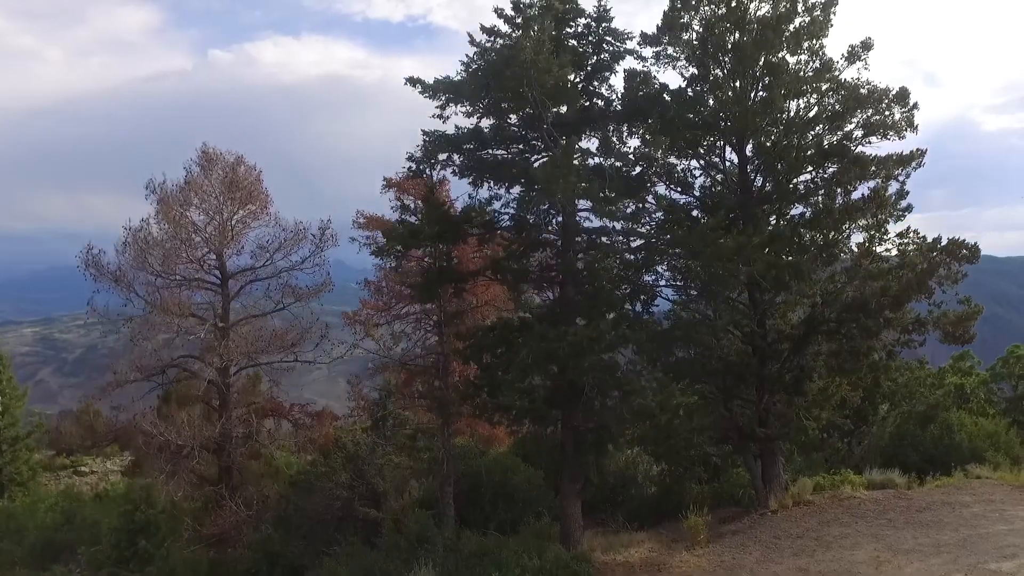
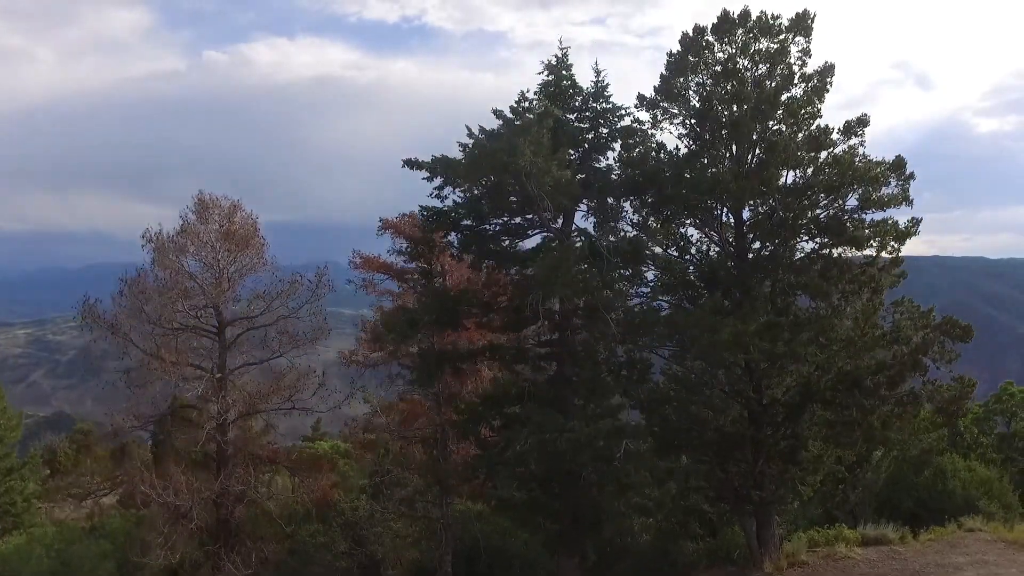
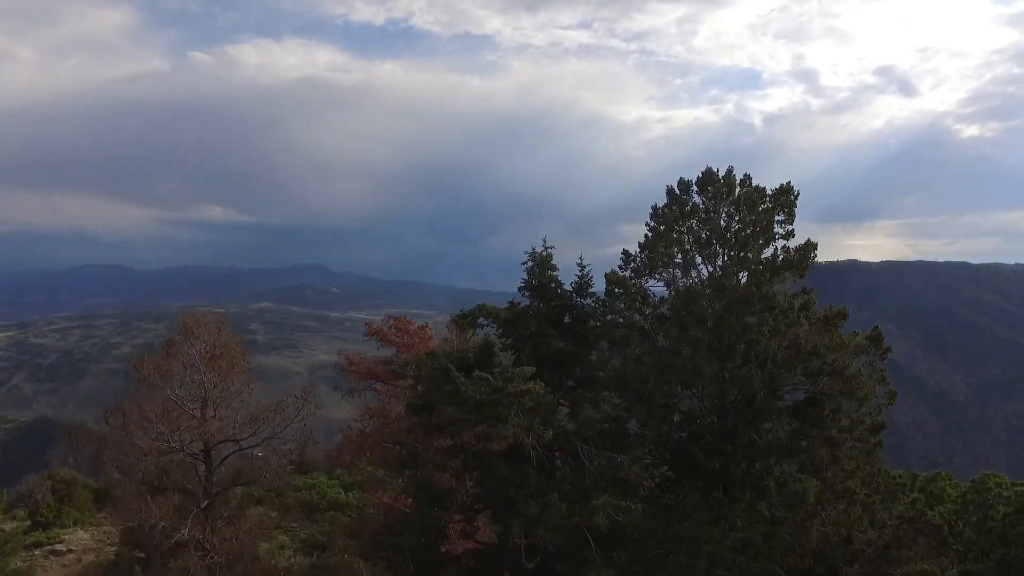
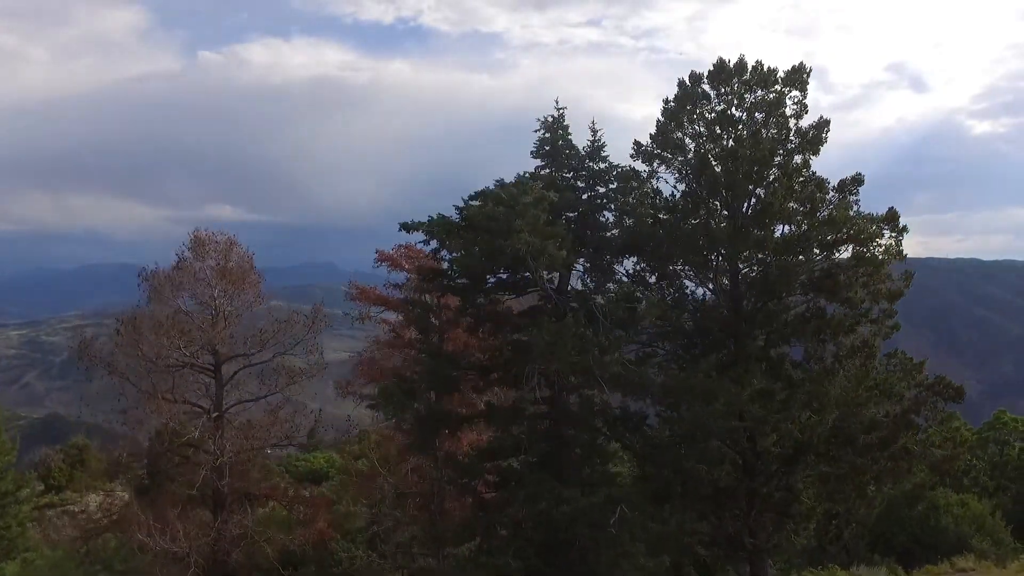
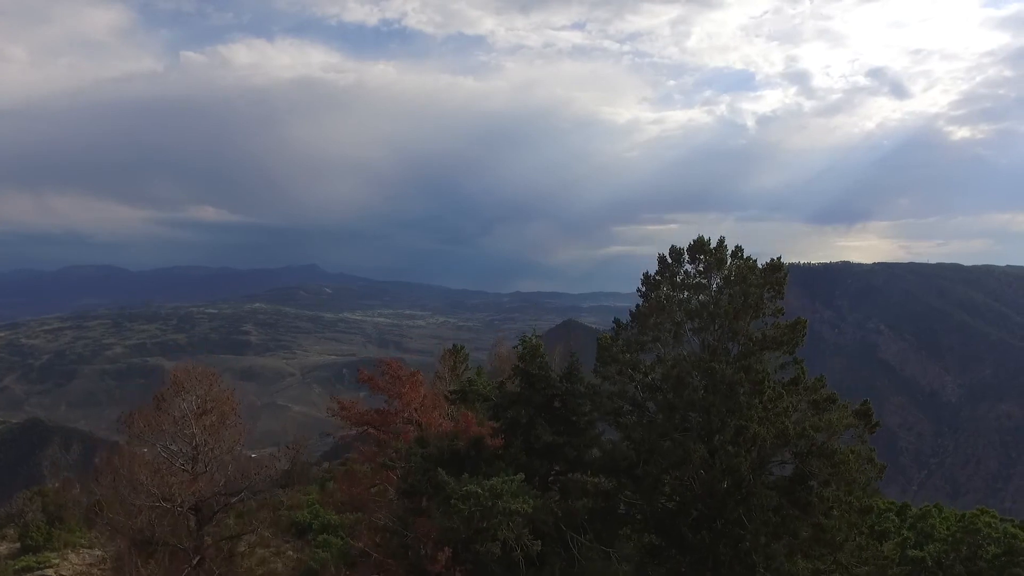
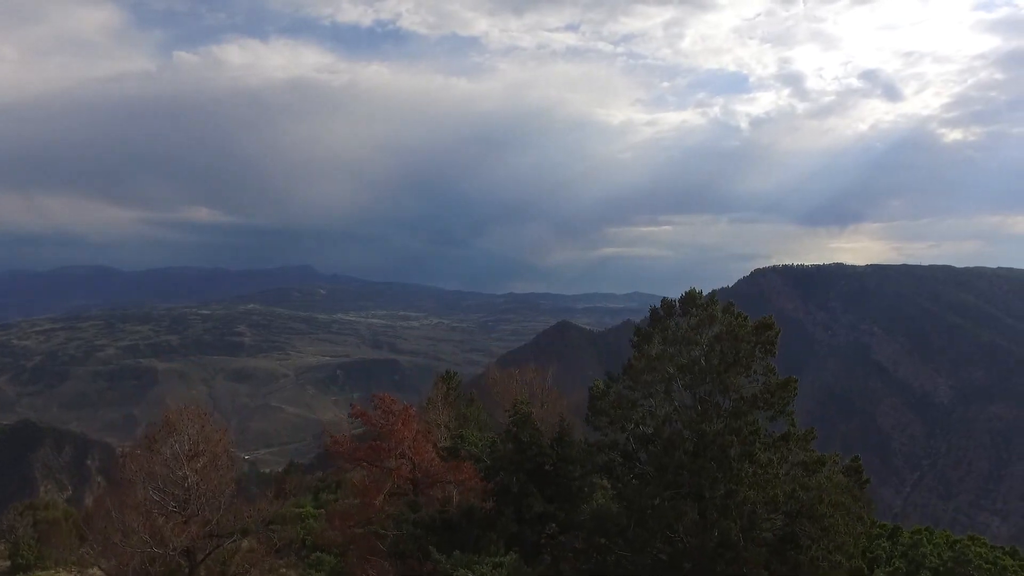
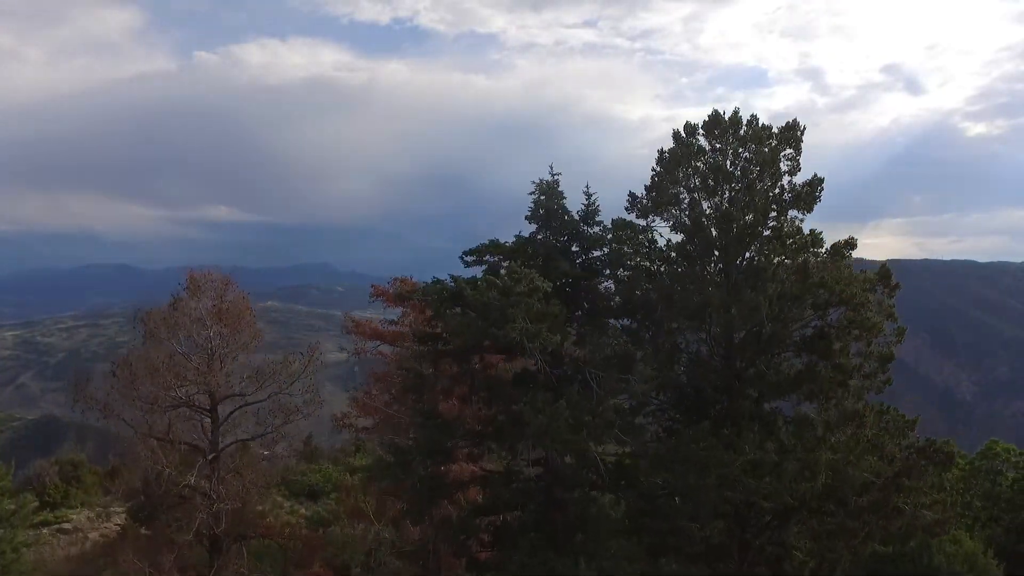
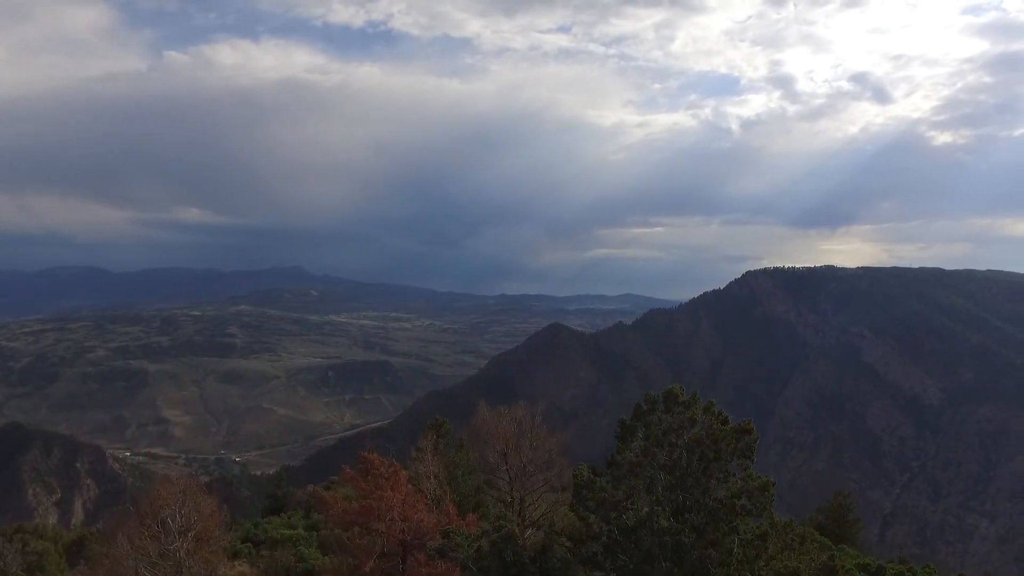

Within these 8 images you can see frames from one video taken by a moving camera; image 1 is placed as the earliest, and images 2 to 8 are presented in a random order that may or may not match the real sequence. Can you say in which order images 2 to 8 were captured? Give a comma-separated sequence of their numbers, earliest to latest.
2, 4, 7, 3, 5, 6, 8
